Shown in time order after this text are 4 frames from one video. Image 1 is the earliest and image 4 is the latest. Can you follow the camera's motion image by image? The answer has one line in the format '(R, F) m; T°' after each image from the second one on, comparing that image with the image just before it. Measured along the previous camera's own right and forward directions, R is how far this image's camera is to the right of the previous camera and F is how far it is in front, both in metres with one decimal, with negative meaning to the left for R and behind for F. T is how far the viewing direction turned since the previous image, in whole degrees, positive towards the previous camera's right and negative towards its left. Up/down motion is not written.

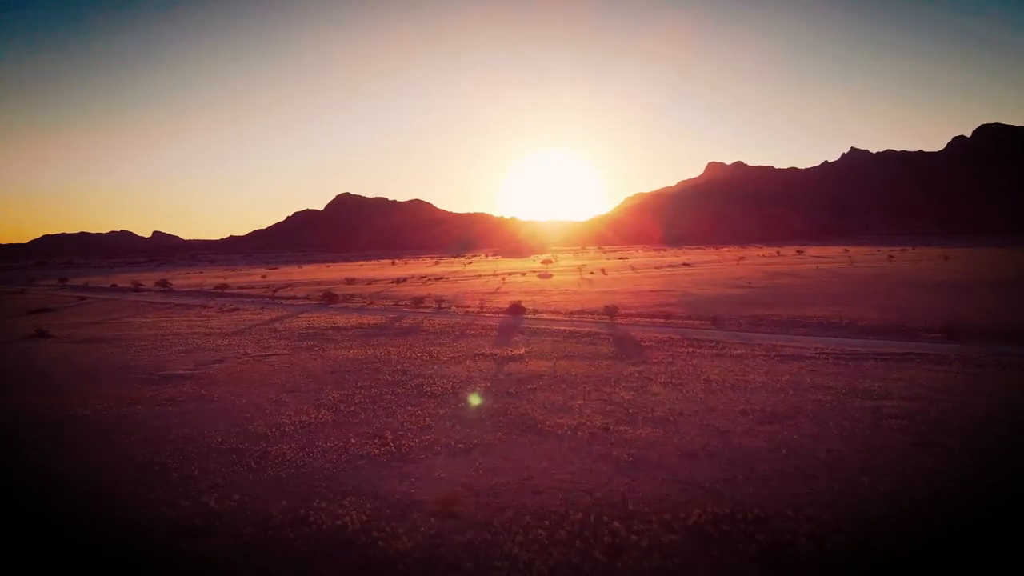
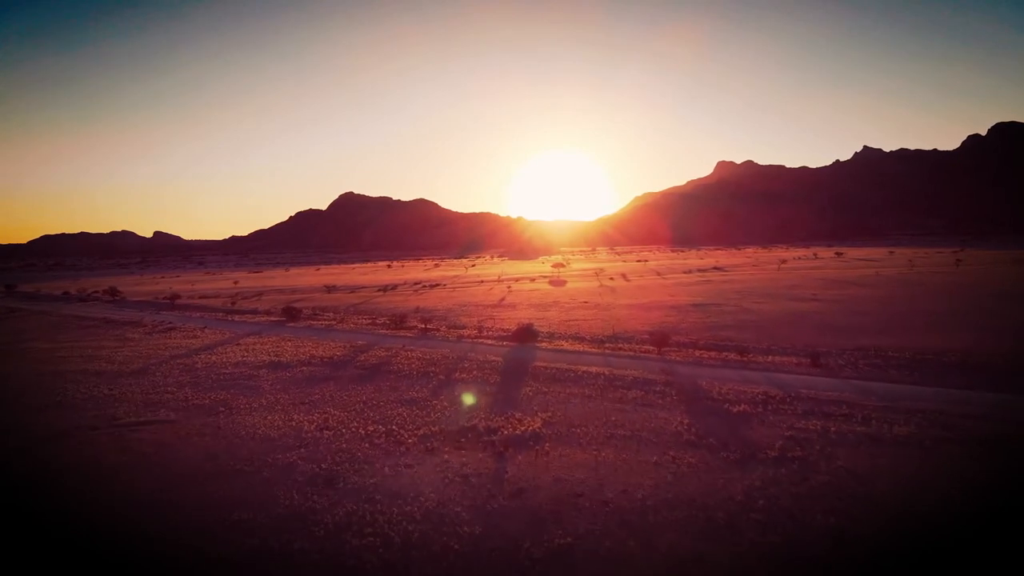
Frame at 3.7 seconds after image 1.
(-0.1, +8.7) m; -1°
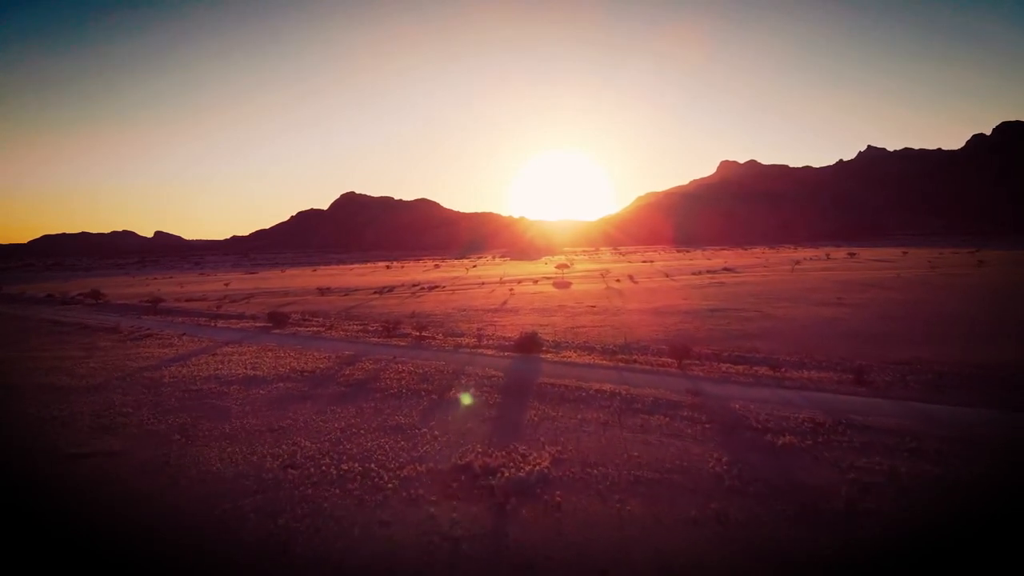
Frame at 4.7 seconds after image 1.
(0.0, +2.4) m; 0°
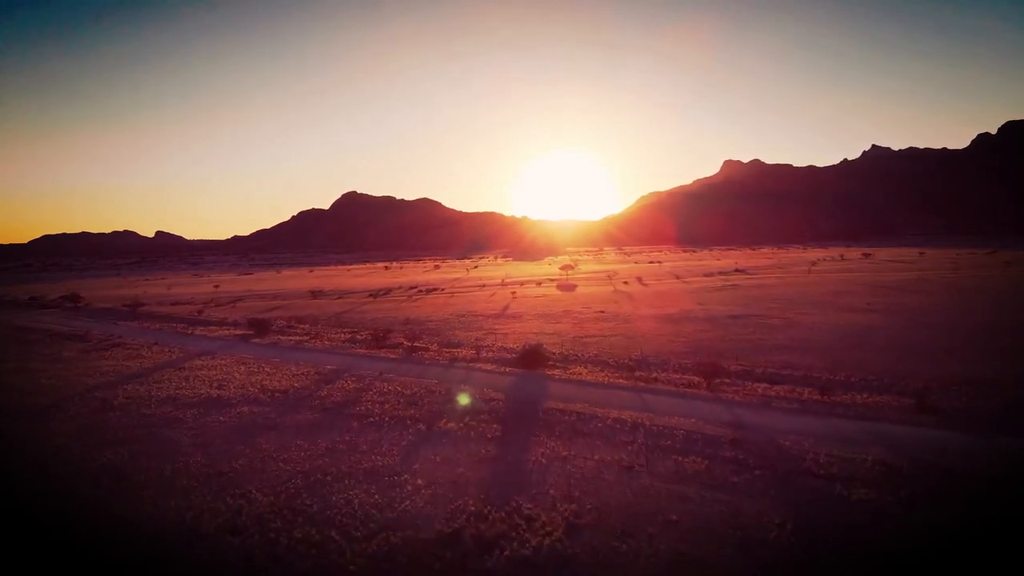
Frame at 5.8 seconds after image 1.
(0.0, +2.6) m; 0°
